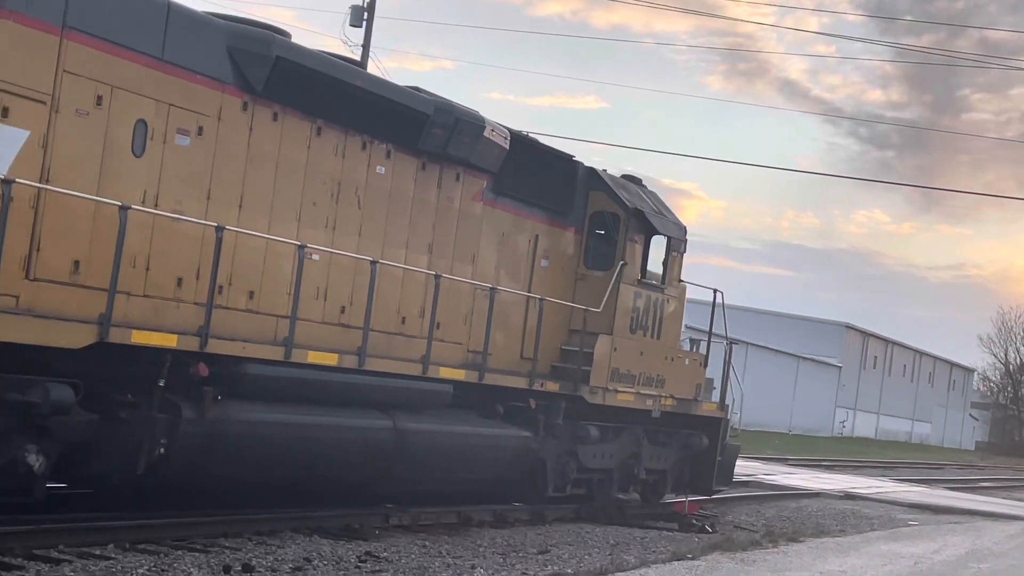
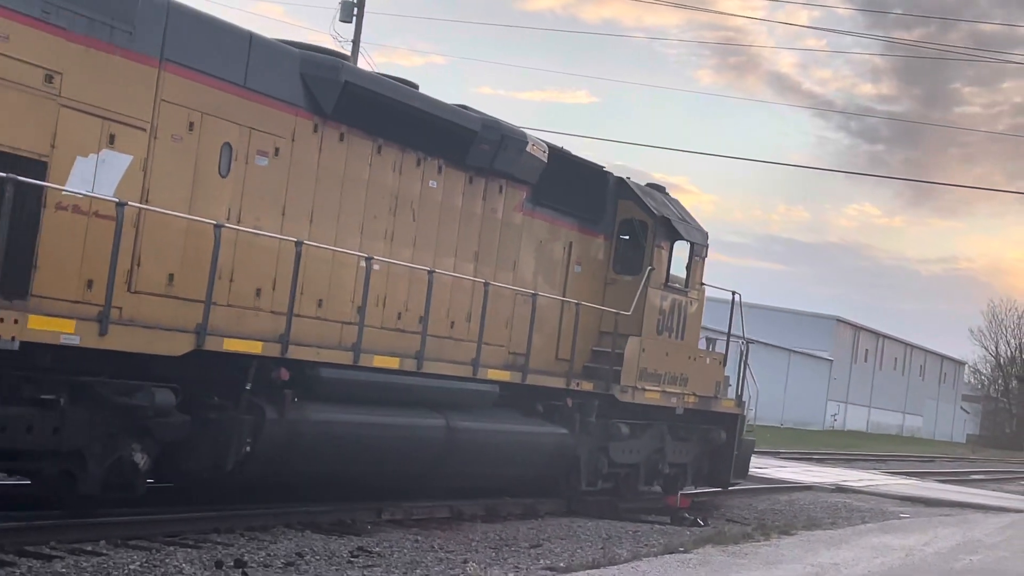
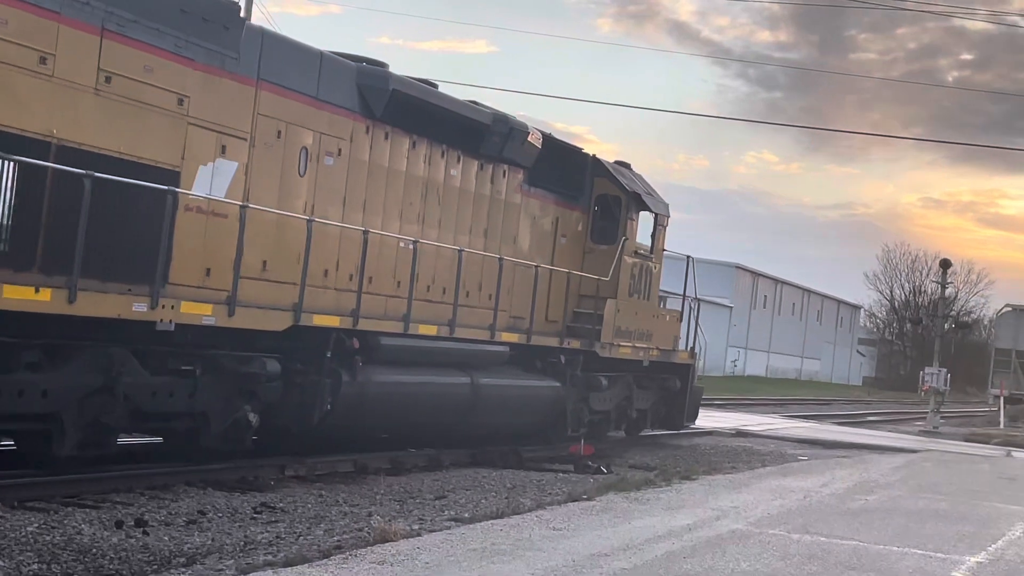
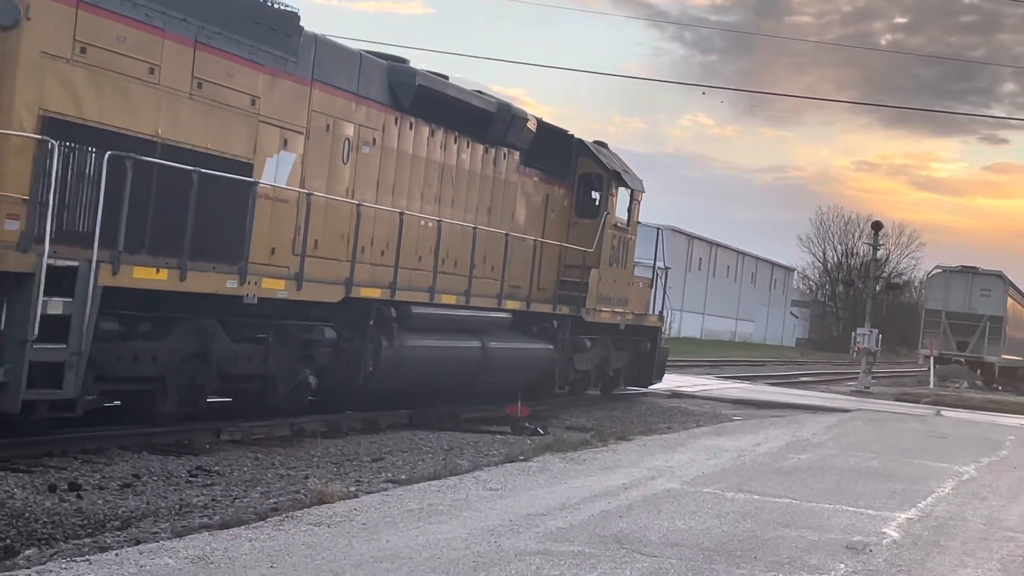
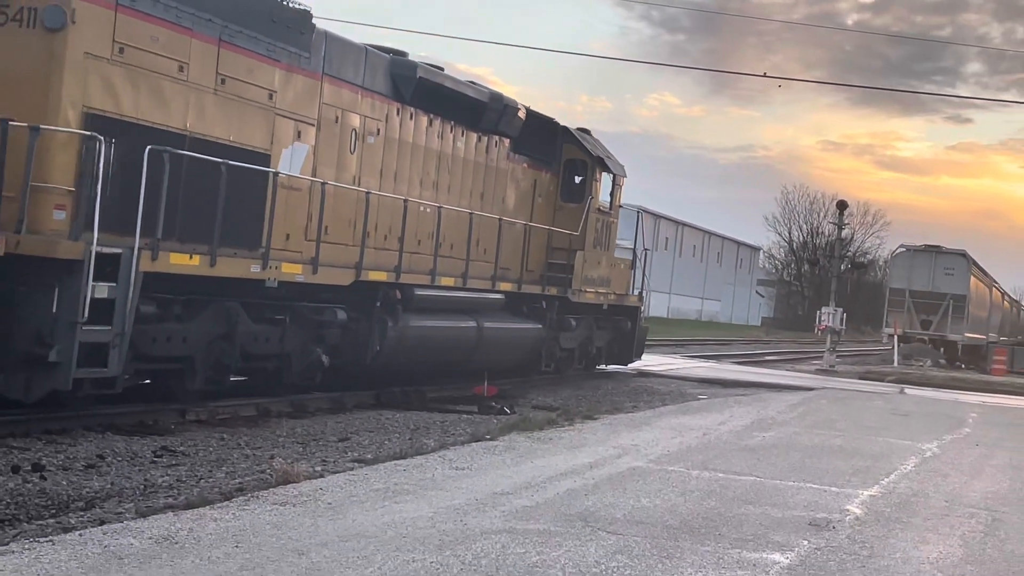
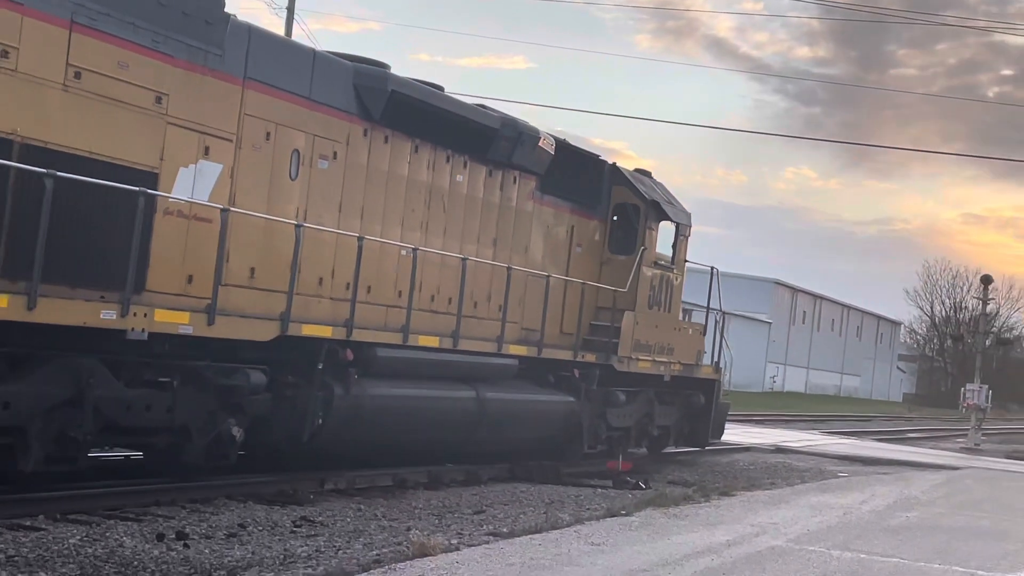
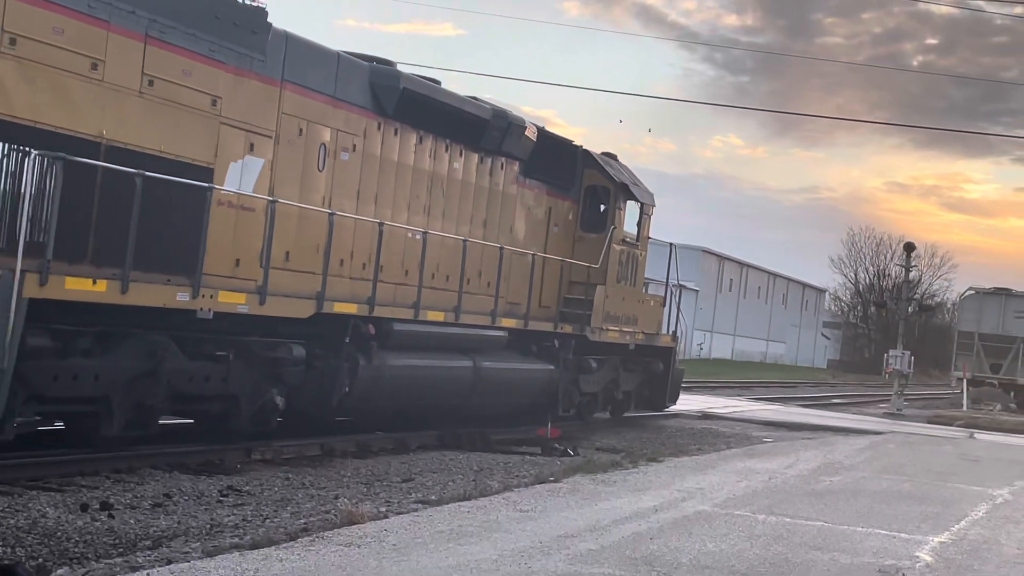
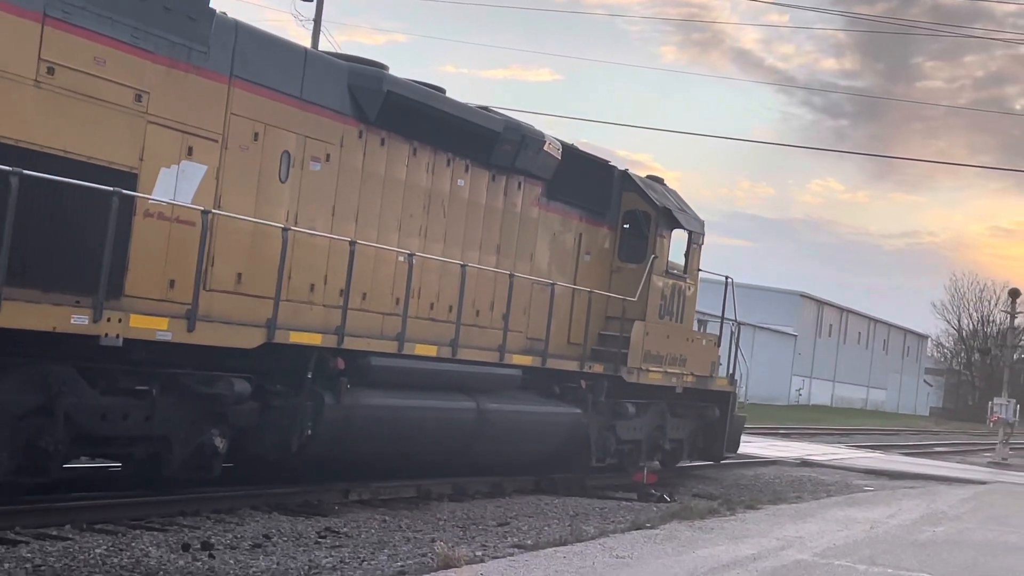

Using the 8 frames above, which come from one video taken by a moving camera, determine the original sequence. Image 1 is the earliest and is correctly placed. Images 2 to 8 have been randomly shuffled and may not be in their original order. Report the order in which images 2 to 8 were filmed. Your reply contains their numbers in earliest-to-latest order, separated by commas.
2, 8, 6, 3, 7, 4, 5
